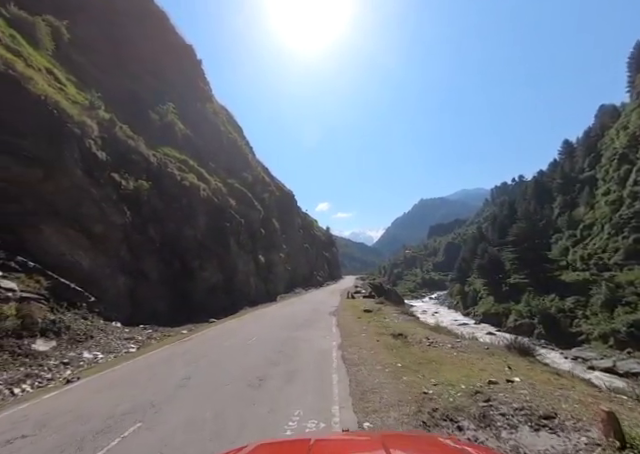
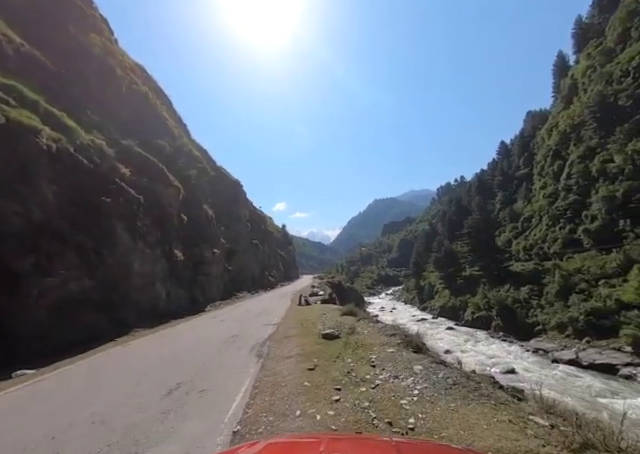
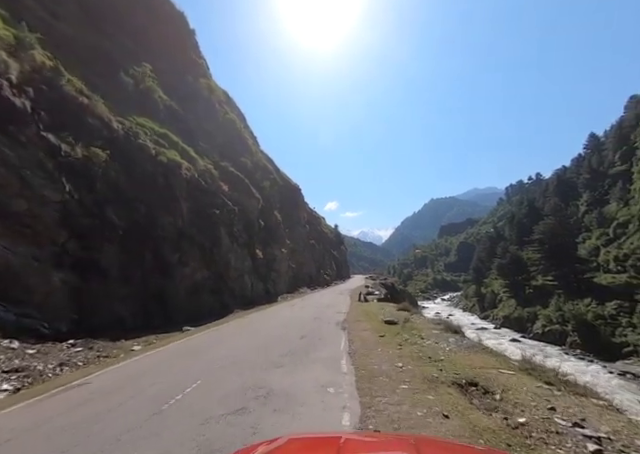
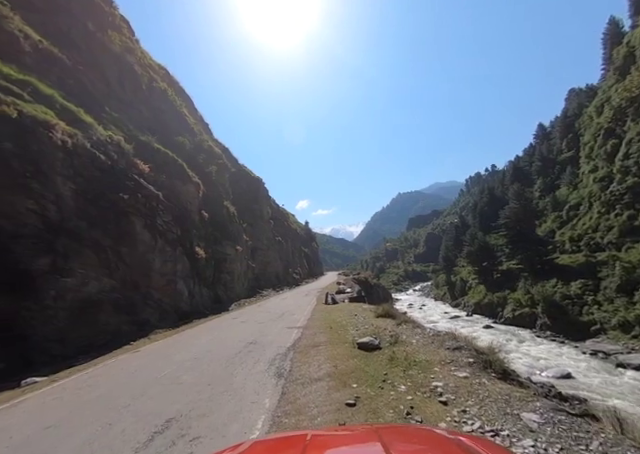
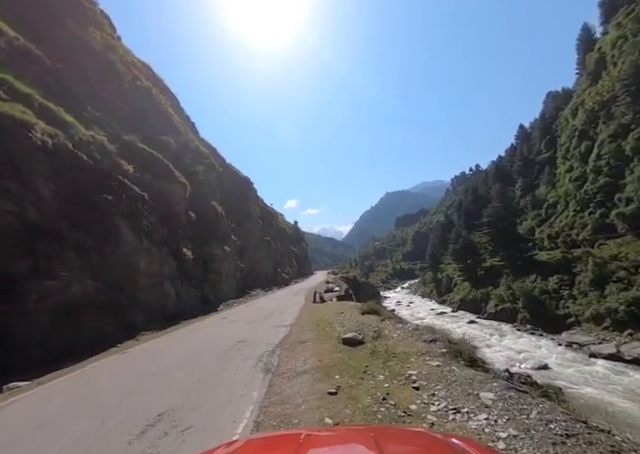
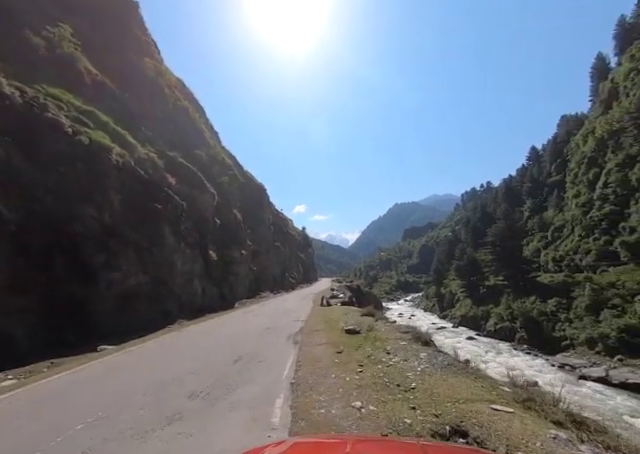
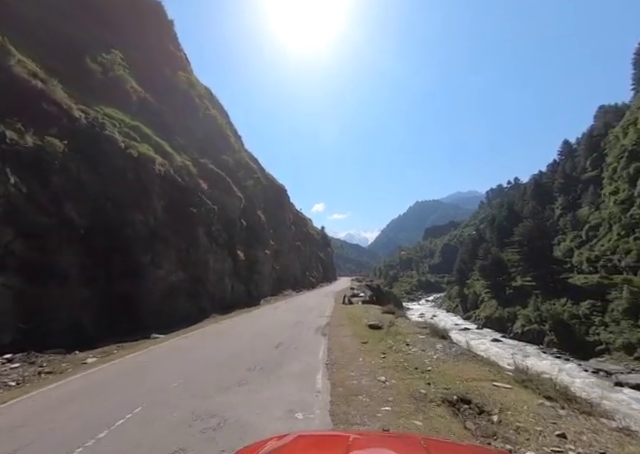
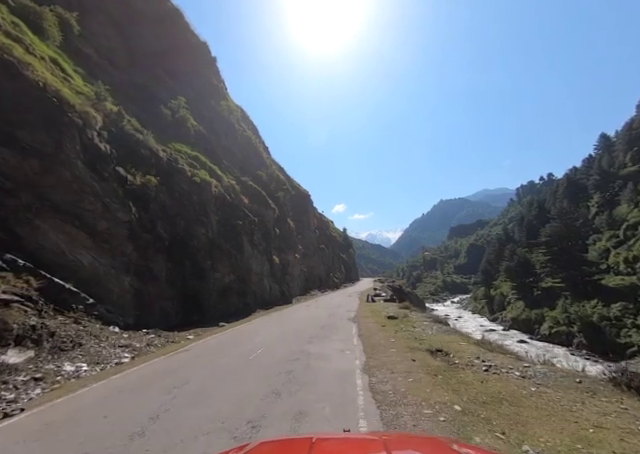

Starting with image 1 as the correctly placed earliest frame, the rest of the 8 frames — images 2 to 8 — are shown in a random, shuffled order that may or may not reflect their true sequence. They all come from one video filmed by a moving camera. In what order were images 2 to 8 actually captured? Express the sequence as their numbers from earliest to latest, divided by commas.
8, 3, 7, 6, 2, 5, 4
